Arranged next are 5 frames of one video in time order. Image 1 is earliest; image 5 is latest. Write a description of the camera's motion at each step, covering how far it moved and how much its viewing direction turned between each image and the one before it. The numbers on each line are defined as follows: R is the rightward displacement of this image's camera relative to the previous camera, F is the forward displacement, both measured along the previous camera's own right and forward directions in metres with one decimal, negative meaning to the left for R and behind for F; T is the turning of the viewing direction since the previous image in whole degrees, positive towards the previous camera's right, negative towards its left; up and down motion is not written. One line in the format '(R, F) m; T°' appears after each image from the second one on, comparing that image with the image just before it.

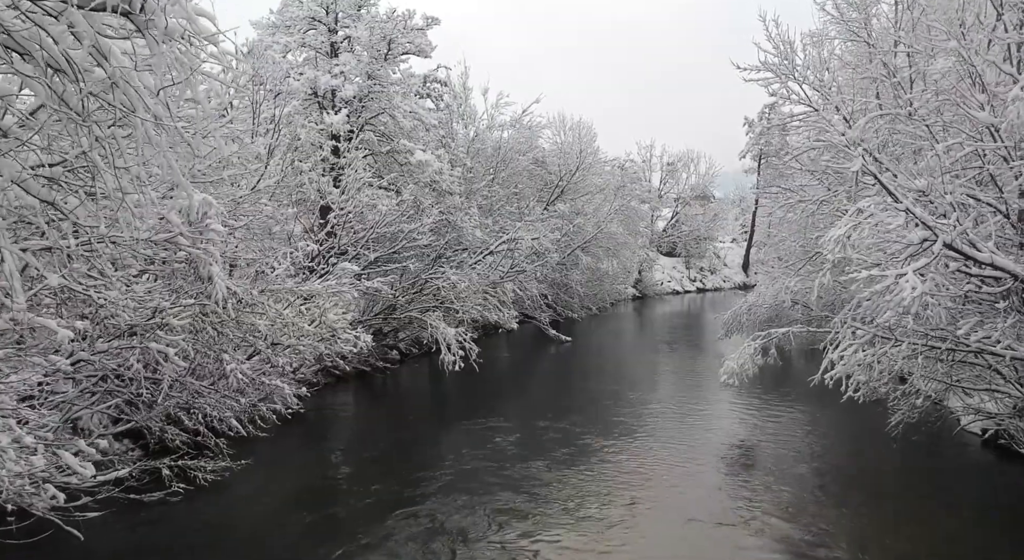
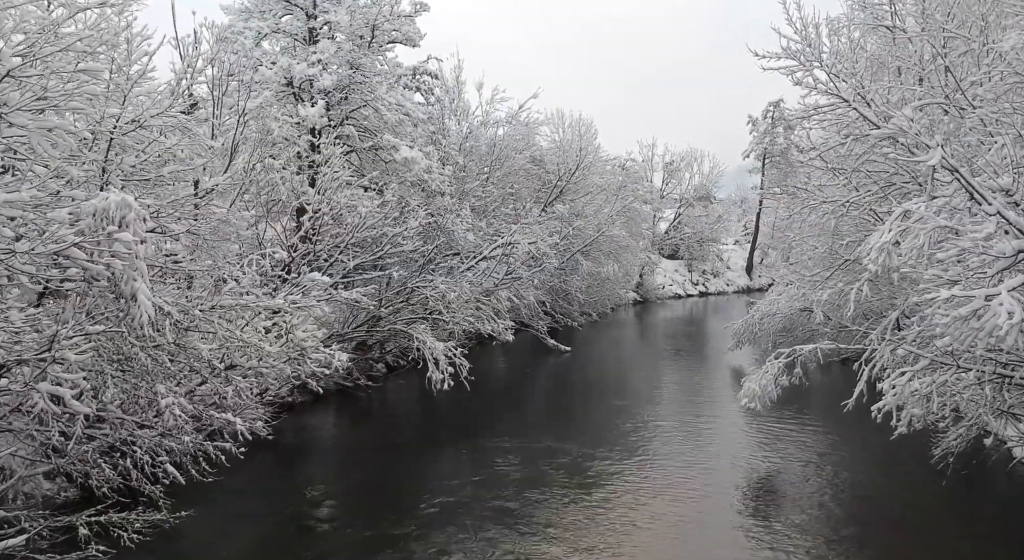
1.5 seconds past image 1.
(+0.1, +1.3) m; 0°
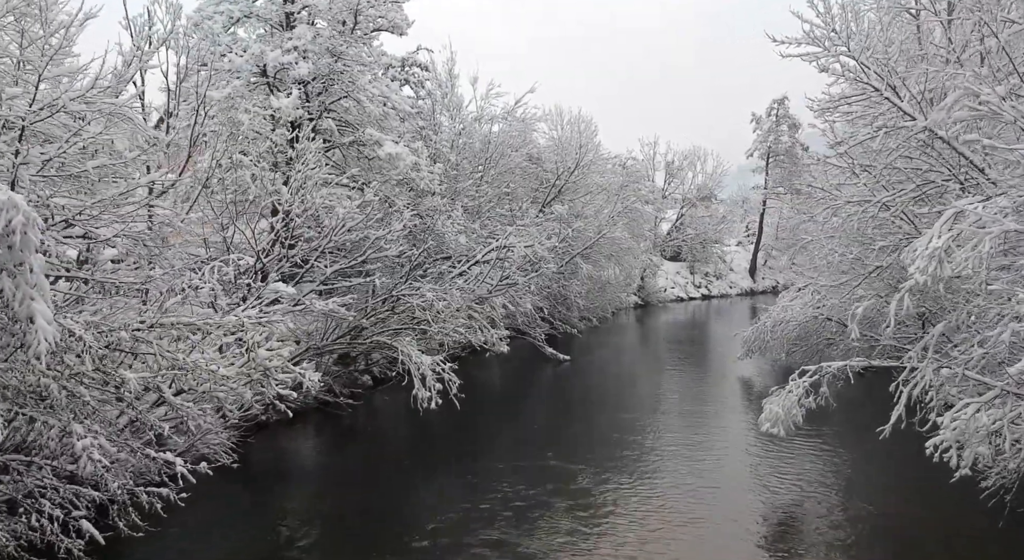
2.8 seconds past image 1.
(+0.1, +1.1) m; 0°
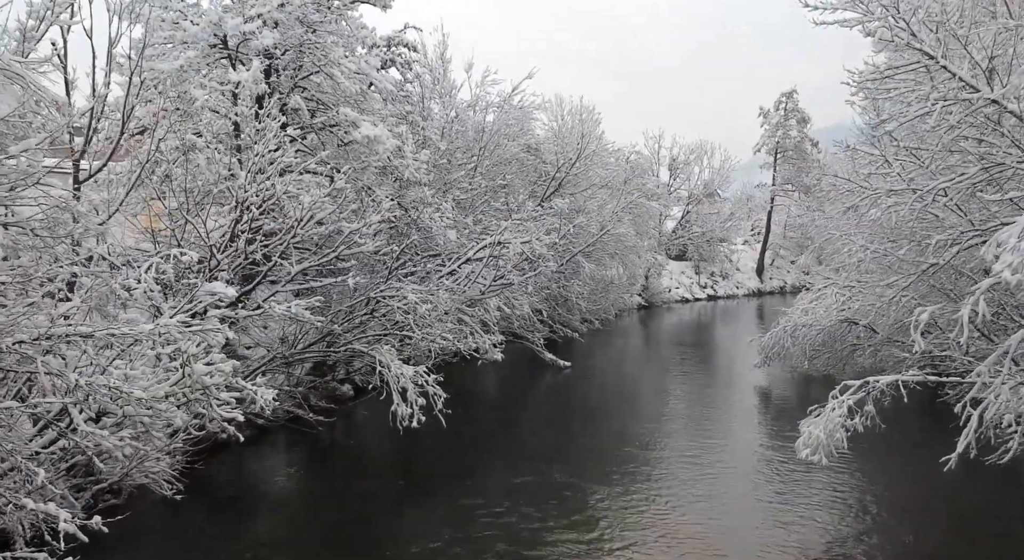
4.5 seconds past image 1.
(+0.1, +1.4) m; 0°
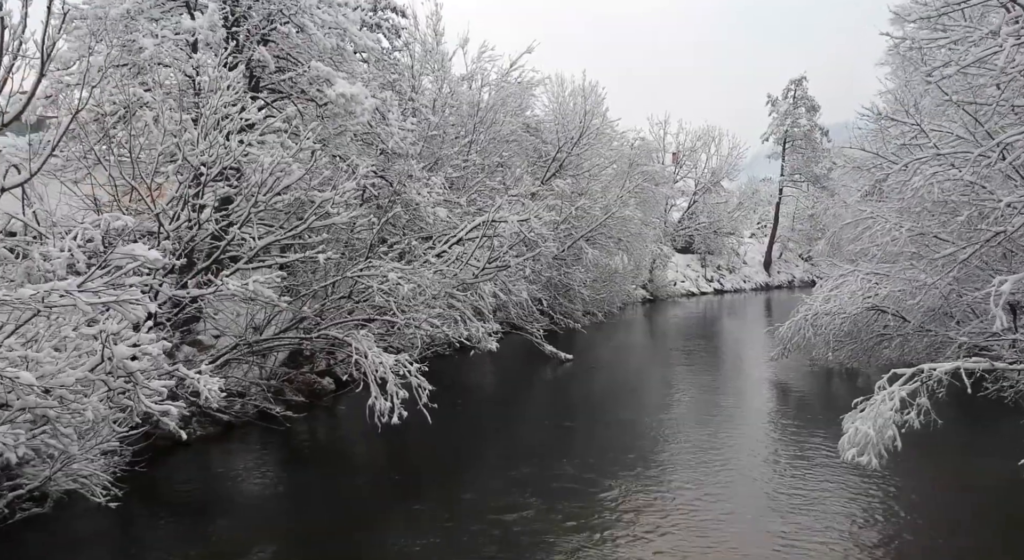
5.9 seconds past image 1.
(+0.1, +1.2) m; 0°
